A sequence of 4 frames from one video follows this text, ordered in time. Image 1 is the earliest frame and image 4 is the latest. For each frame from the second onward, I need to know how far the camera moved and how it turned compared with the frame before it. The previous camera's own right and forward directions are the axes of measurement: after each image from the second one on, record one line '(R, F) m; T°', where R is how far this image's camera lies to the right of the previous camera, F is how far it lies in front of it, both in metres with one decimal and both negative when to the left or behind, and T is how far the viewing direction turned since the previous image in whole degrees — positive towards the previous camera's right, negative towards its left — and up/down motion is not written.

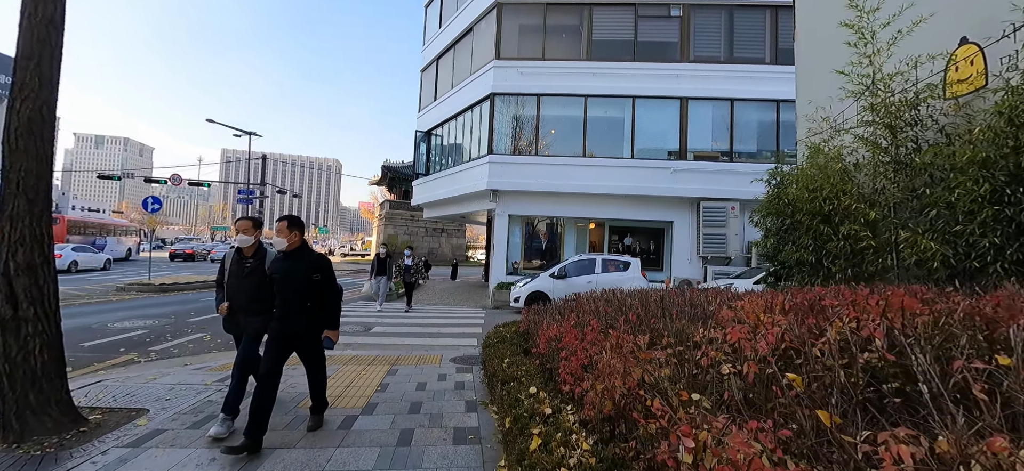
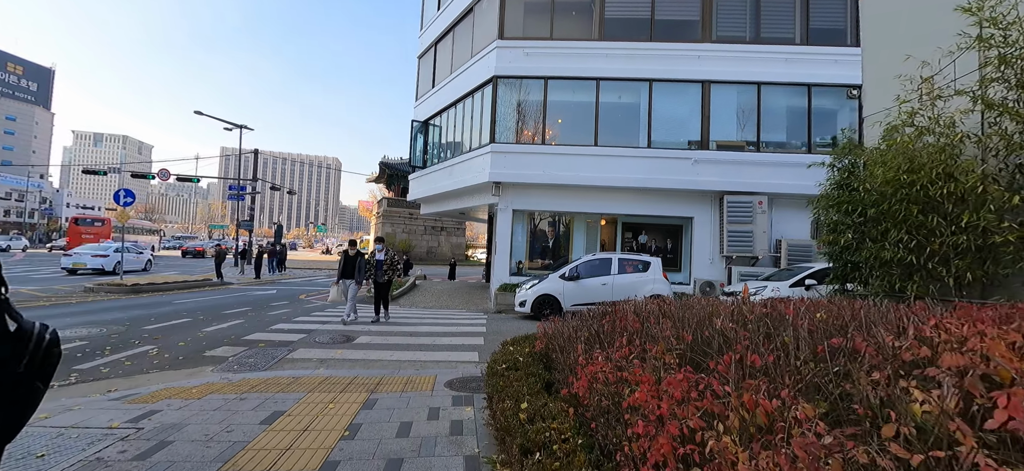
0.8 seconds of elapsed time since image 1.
(-0.1, +1.2) m; 0°
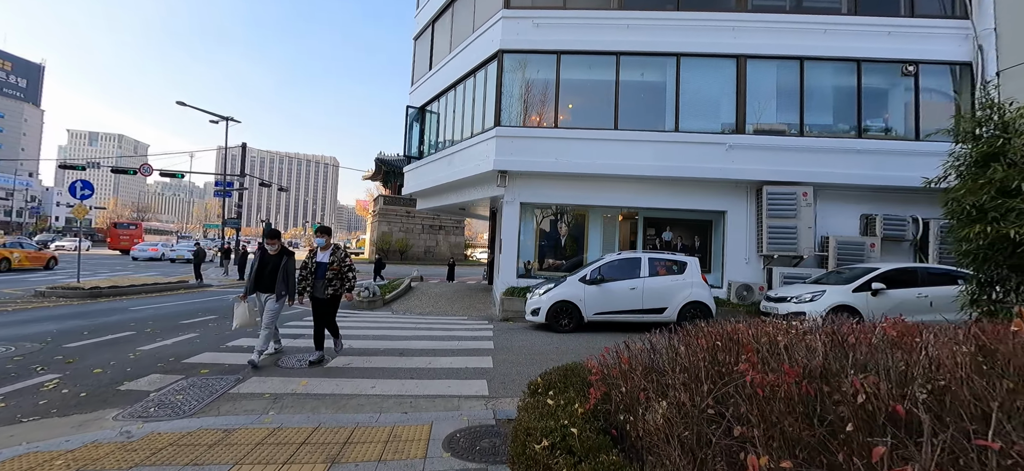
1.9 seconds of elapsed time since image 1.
(-0.3, +1.5) m; 0°
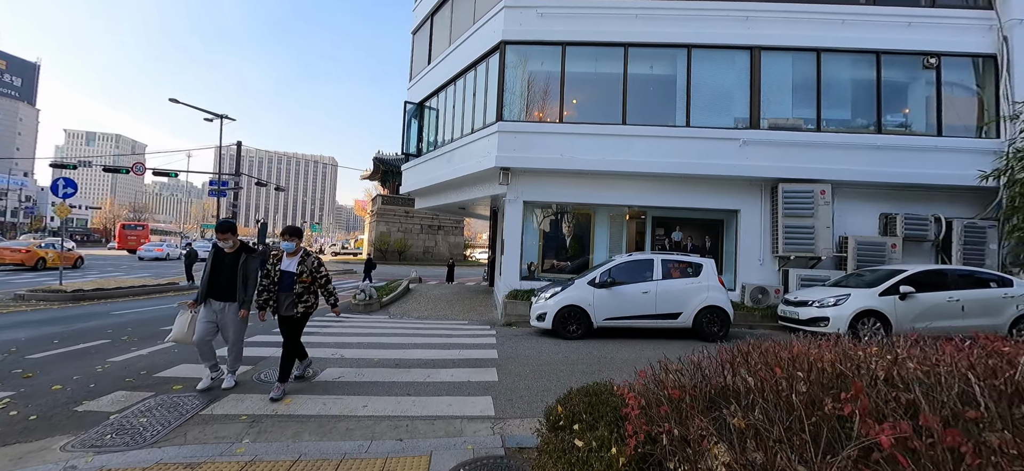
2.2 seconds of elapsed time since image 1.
(-0.1, +0.5) m; 0°
